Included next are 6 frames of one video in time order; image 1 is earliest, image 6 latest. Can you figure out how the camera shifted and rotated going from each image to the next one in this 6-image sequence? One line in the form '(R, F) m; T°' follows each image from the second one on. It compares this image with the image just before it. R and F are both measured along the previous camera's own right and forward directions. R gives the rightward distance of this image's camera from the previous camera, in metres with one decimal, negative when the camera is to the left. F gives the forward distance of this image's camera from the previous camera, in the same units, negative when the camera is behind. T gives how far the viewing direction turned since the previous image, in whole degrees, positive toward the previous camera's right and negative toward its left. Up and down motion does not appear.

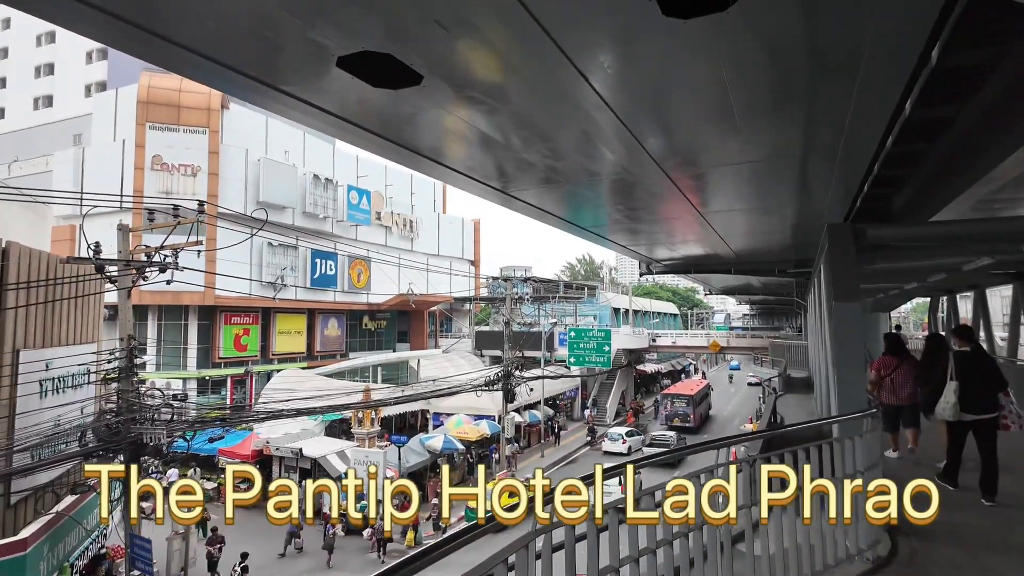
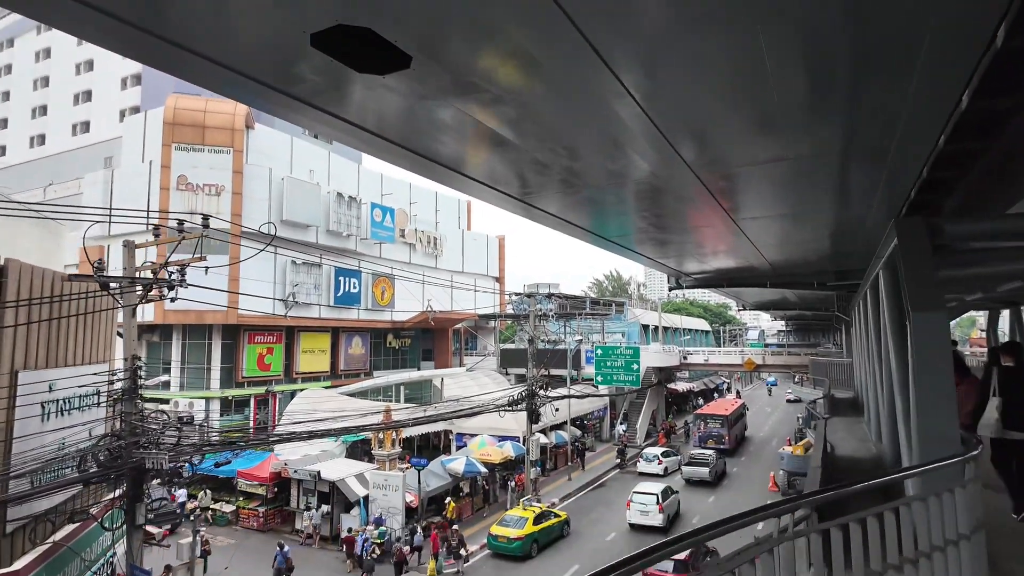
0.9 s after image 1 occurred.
(+0.1, +0.5) m; -3°
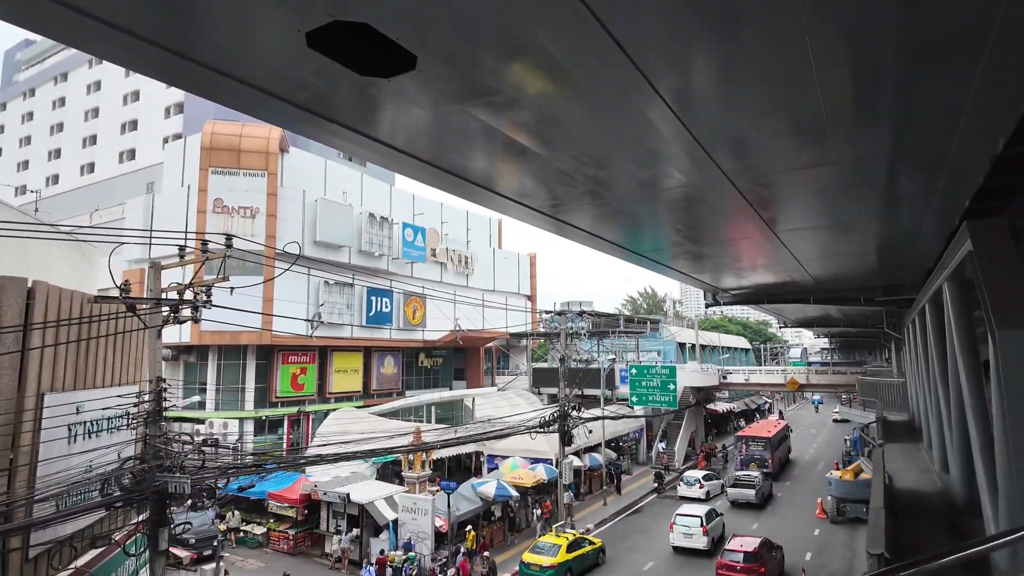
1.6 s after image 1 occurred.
(+0.1, +0.3) m; -3°
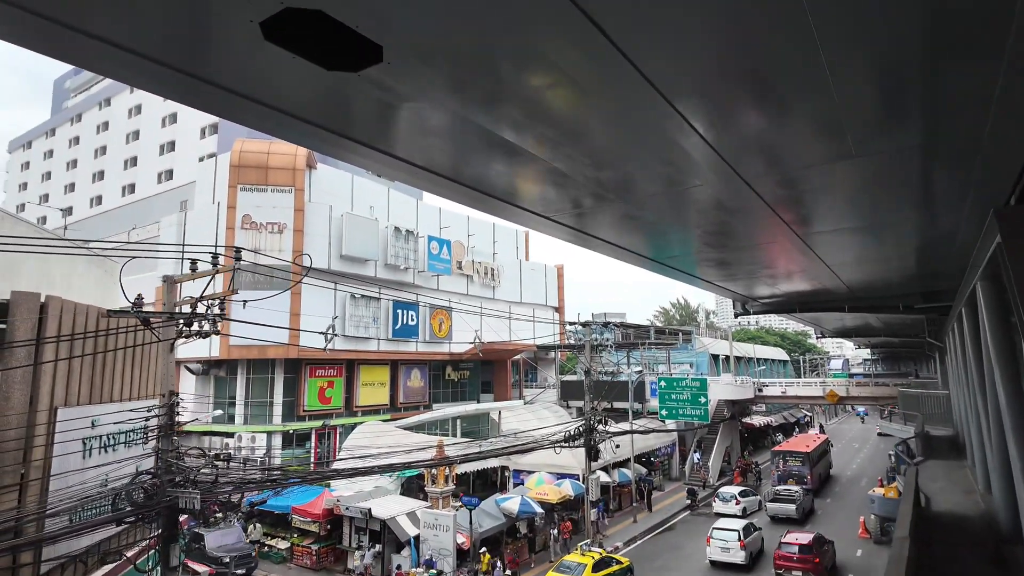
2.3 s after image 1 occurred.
(+0.3, +0.3) m; -3°
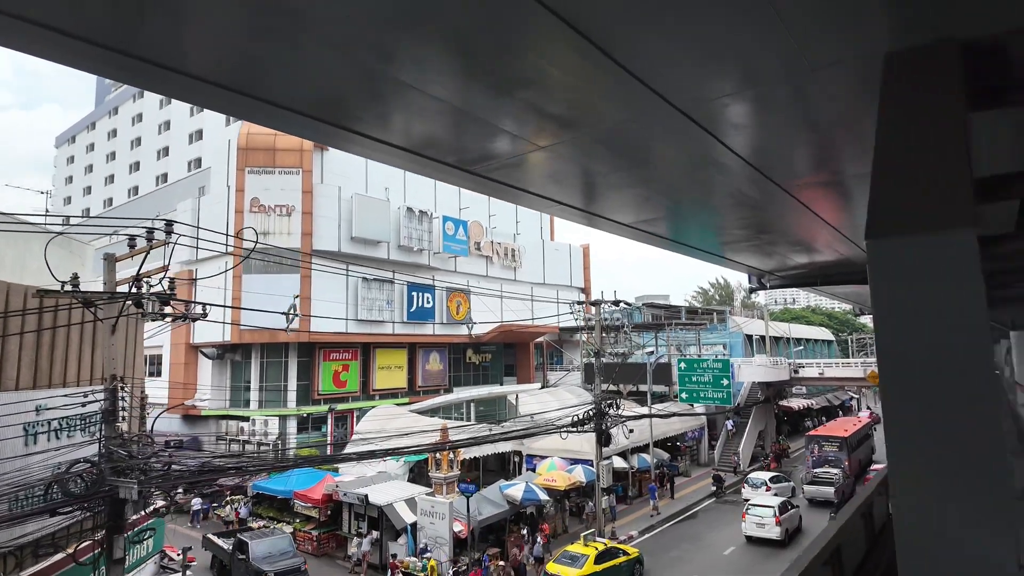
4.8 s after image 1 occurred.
(+1.1, +0.8) m; -4°
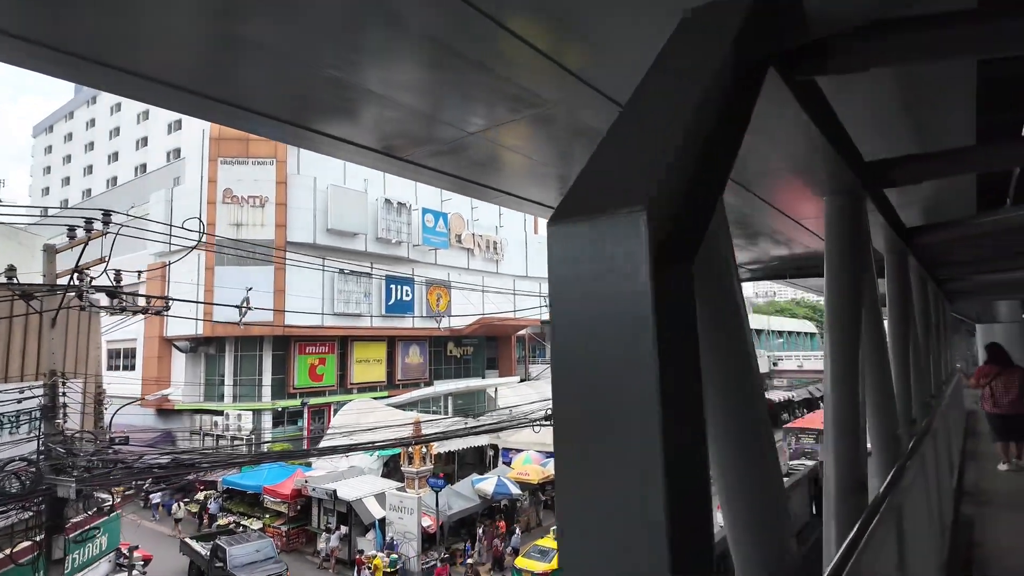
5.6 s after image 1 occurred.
(+0.5, +0.2) m; +1°
